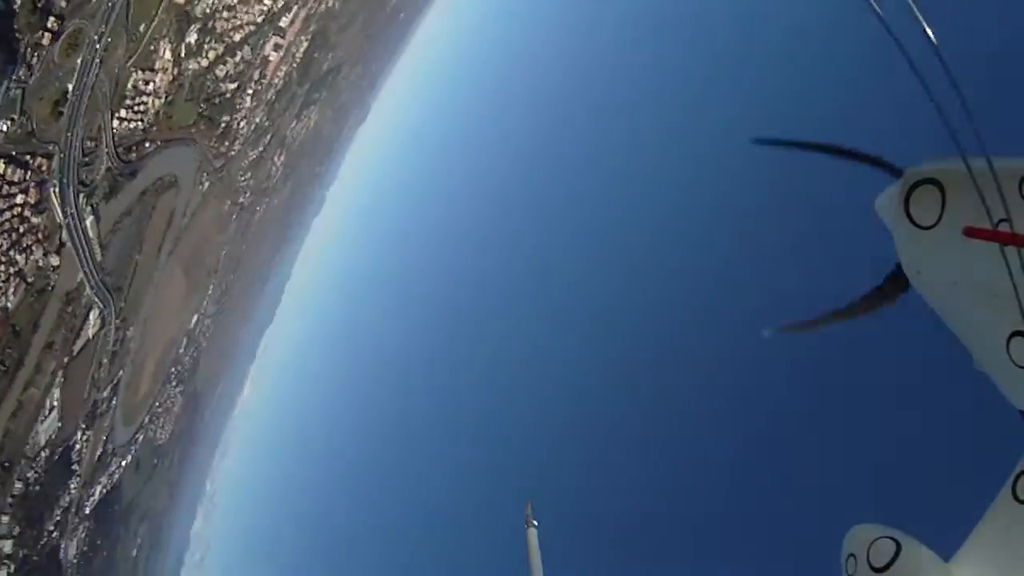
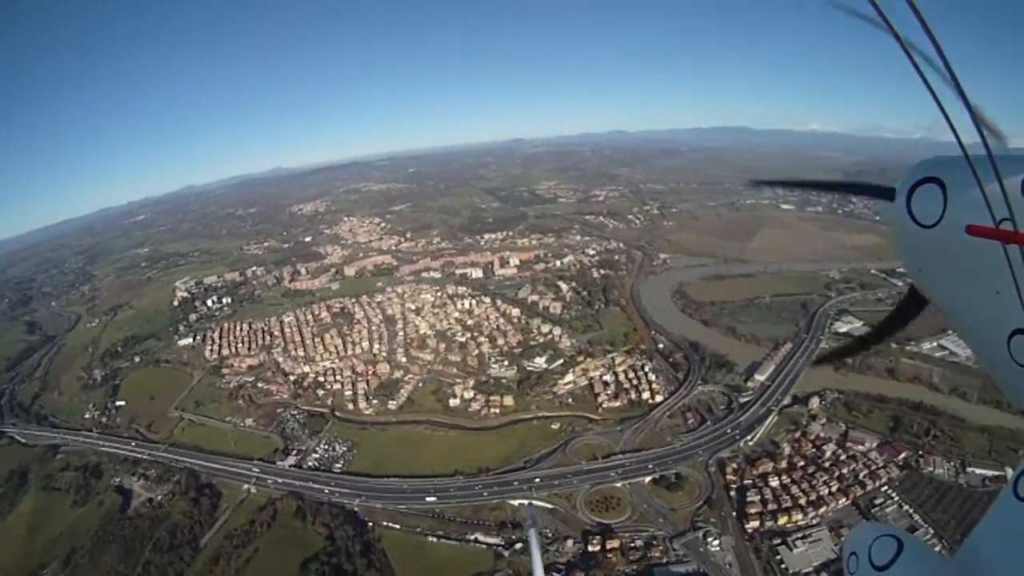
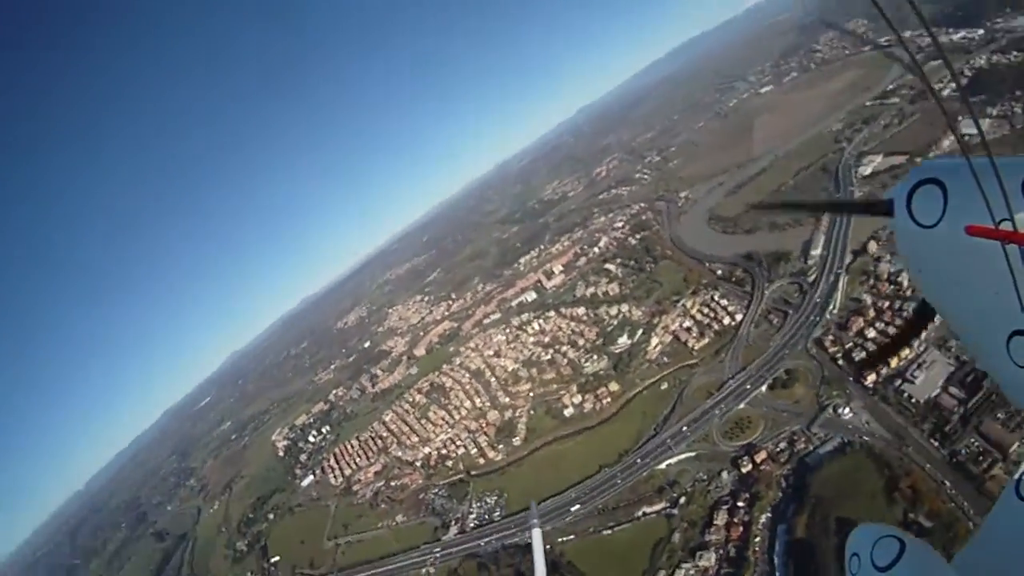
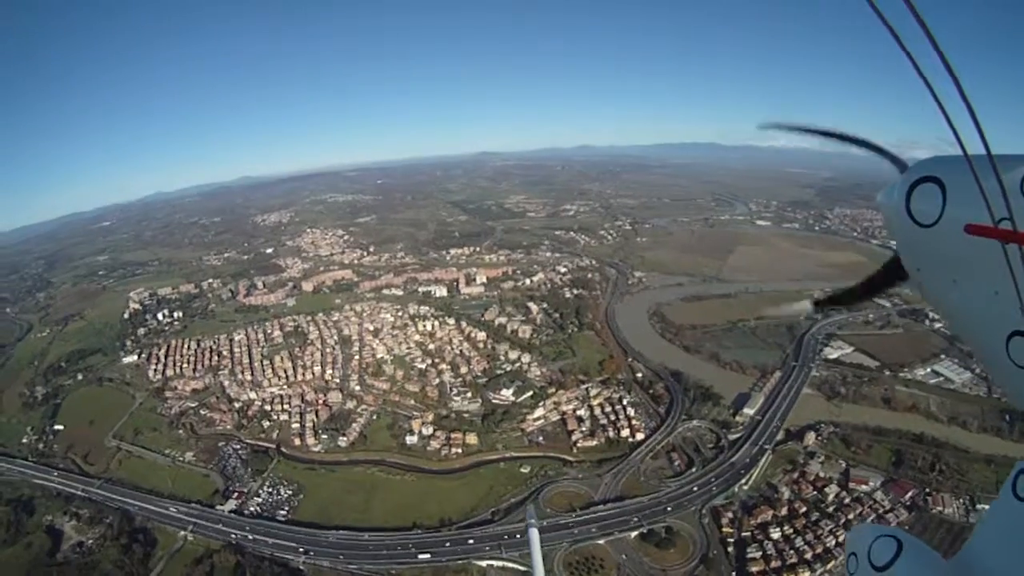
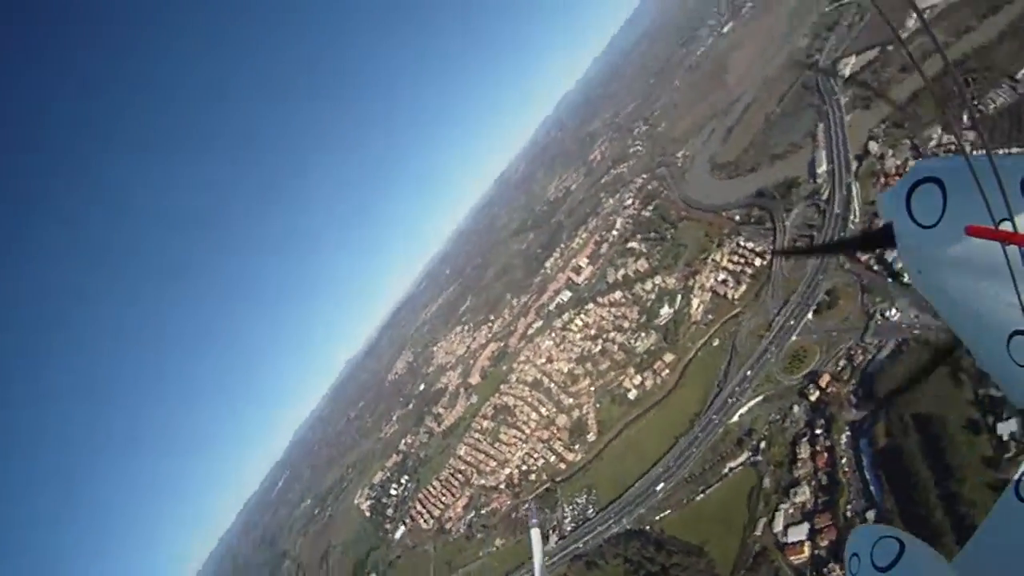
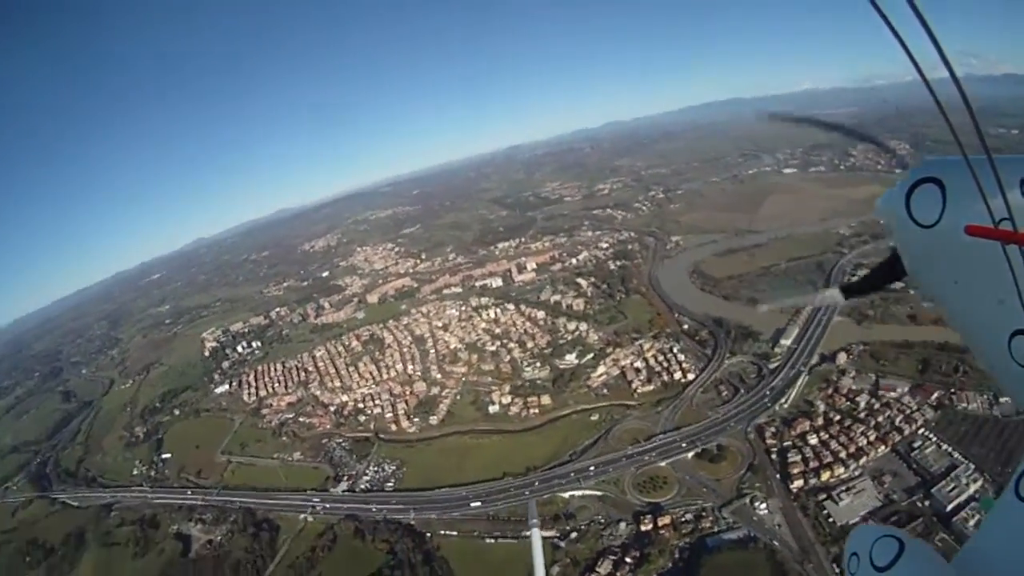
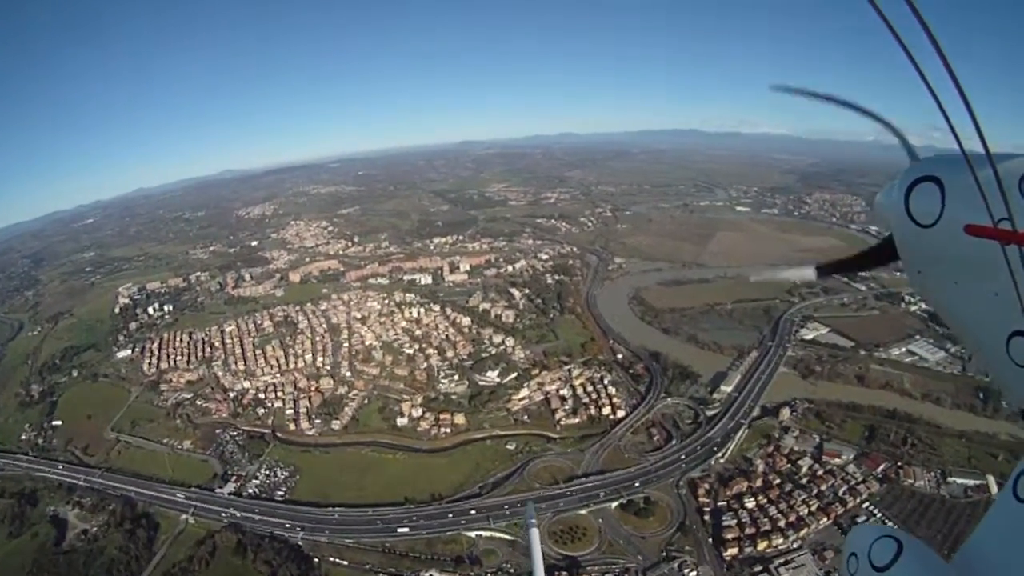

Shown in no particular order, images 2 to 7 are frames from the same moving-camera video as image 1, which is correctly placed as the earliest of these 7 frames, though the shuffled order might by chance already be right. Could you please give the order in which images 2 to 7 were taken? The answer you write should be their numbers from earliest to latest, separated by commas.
5, 3, 6, 2, 7, 4
